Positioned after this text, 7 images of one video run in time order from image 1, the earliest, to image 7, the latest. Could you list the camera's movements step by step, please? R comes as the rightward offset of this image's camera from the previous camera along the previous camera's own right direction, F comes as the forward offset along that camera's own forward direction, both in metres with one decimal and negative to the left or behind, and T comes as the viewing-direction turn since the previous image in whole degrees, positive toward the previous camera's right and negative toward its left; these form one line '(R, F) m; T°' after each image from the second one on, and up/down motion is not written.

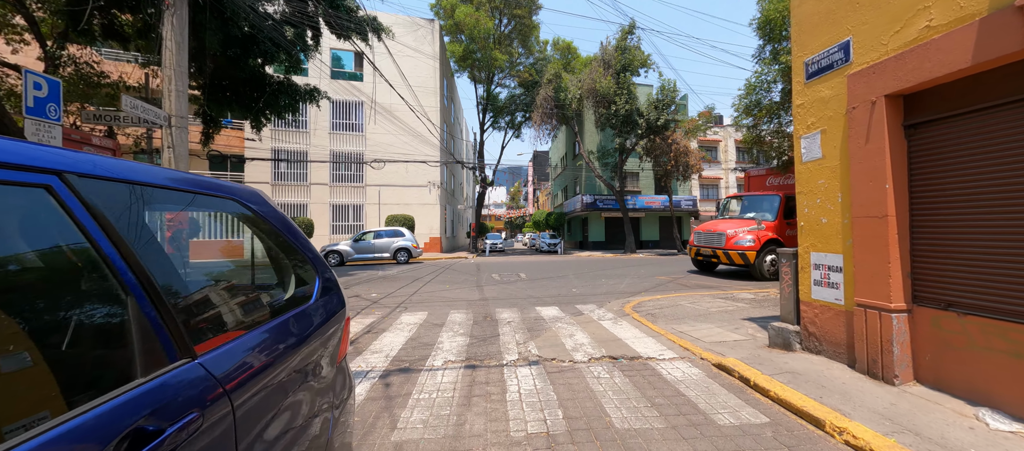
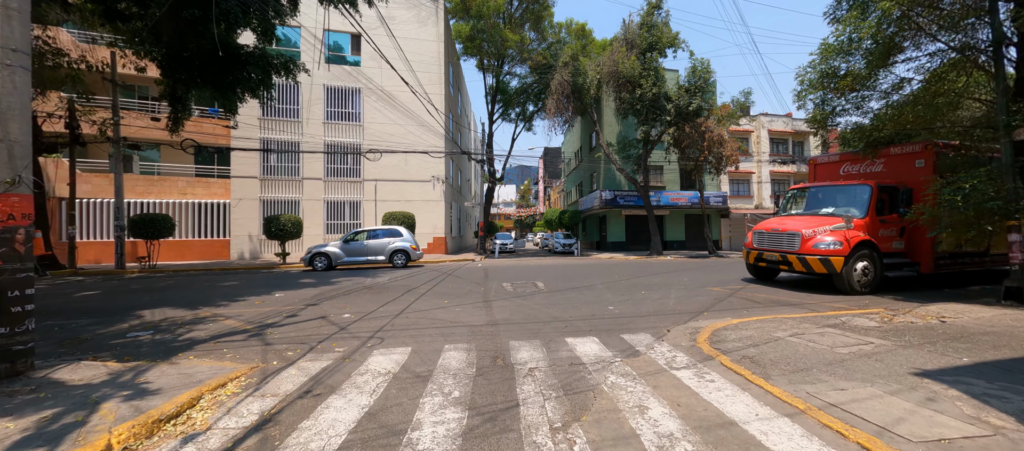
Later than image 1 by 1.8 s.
(-0.2, +2.0) m; -2°
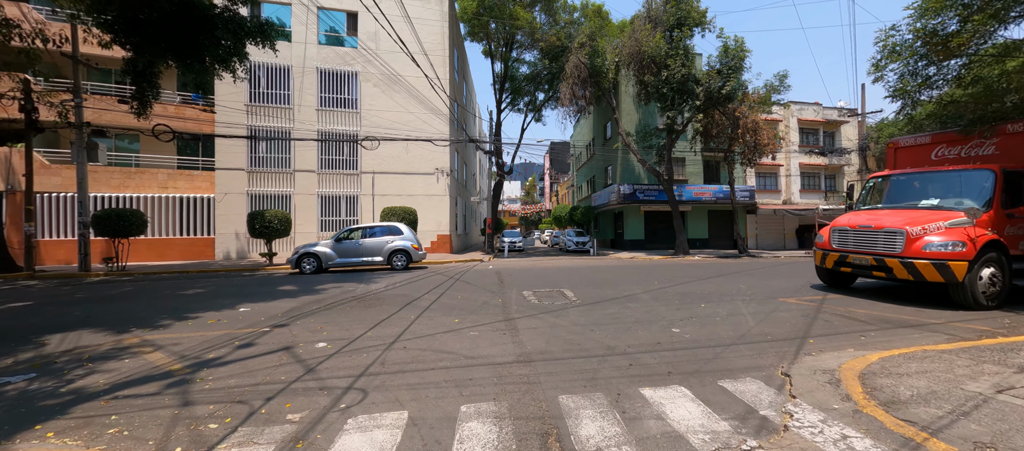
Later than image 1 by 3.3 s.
(-0.5, +1.6) m; 0°
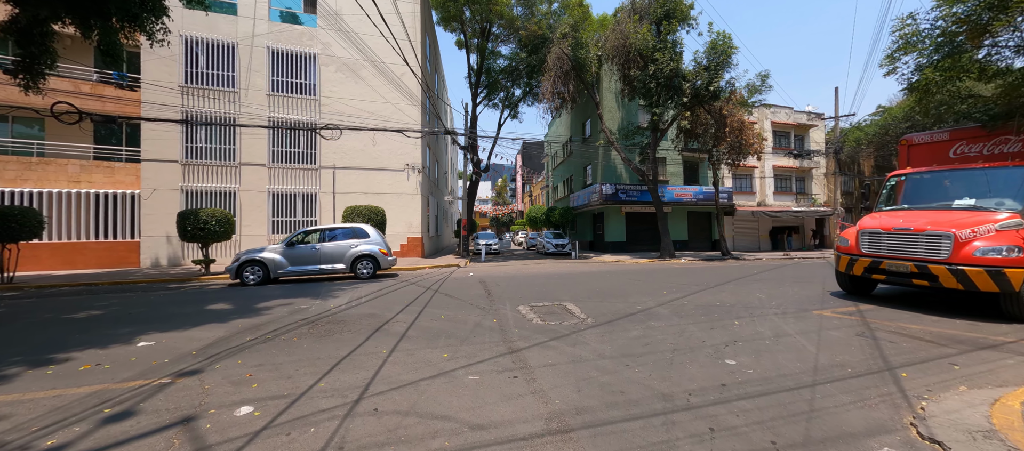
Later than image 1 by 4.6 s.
(-0.5, +1.3) m; +5°
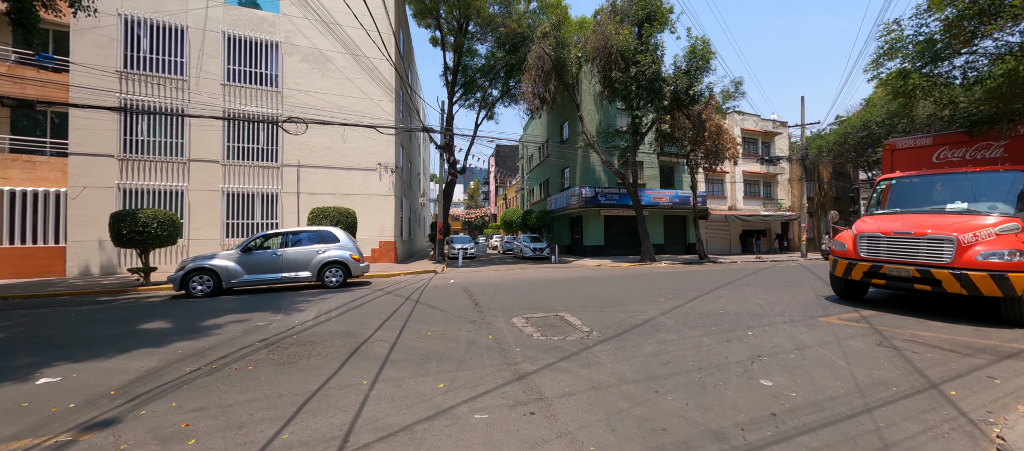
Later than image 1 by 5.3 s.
(-0.4, +0.6) m; +5°
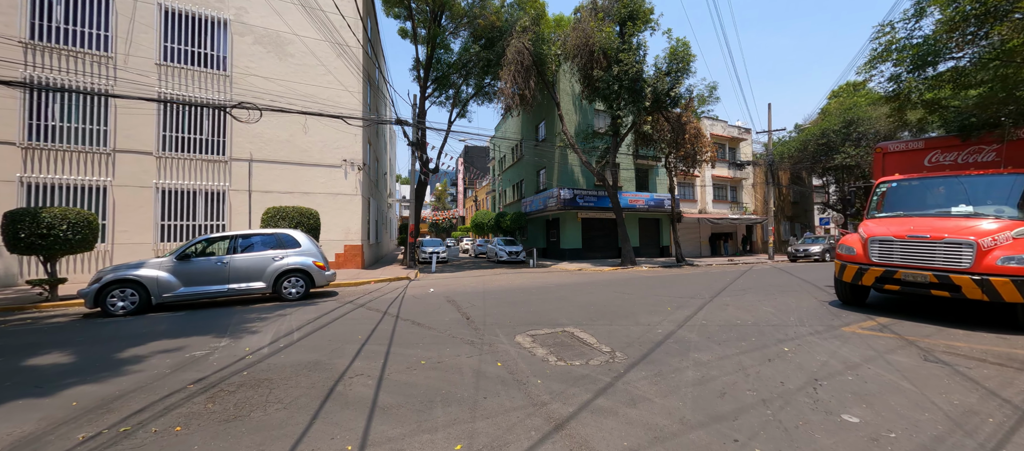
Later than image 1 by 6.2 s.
(-0.6, +0.9) m; +5°
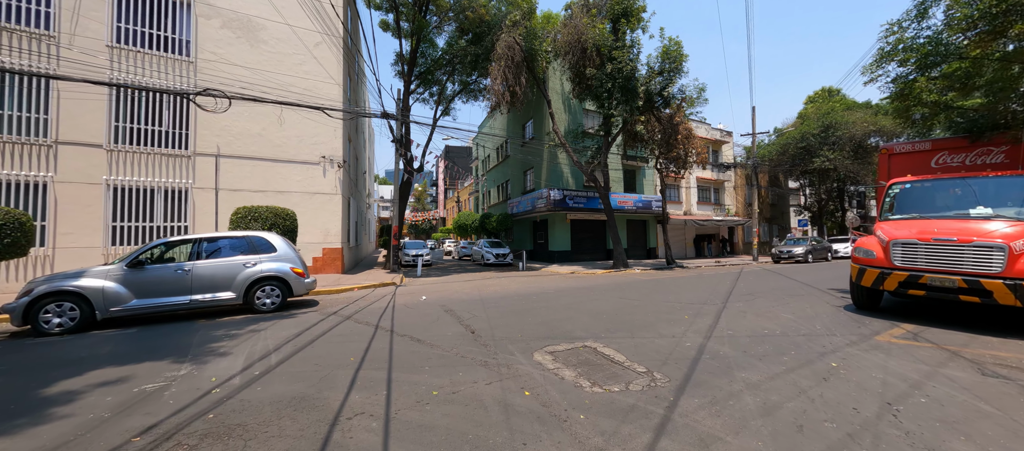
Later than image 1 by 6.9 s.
(-0.5, +0.7) m; +3°
